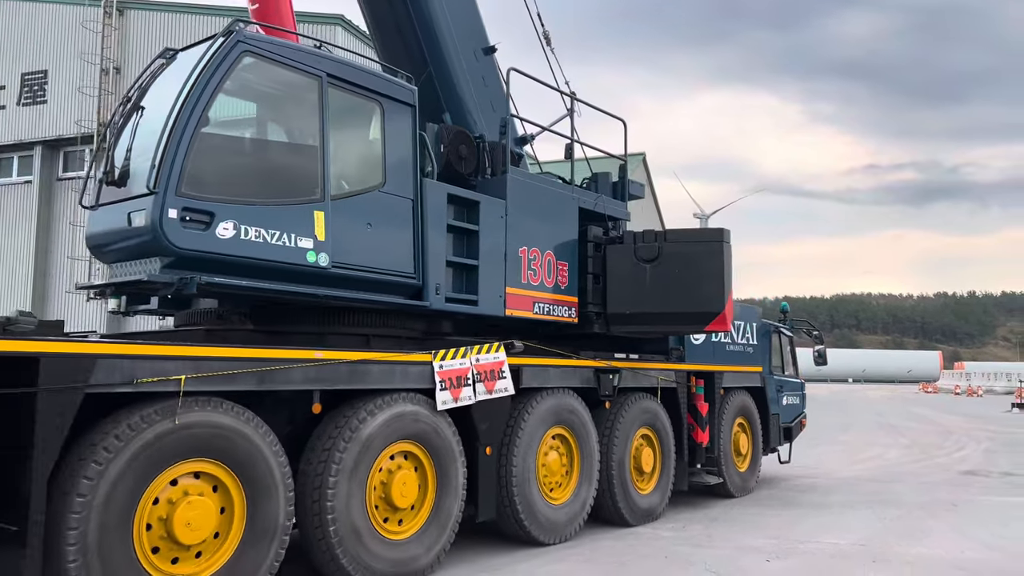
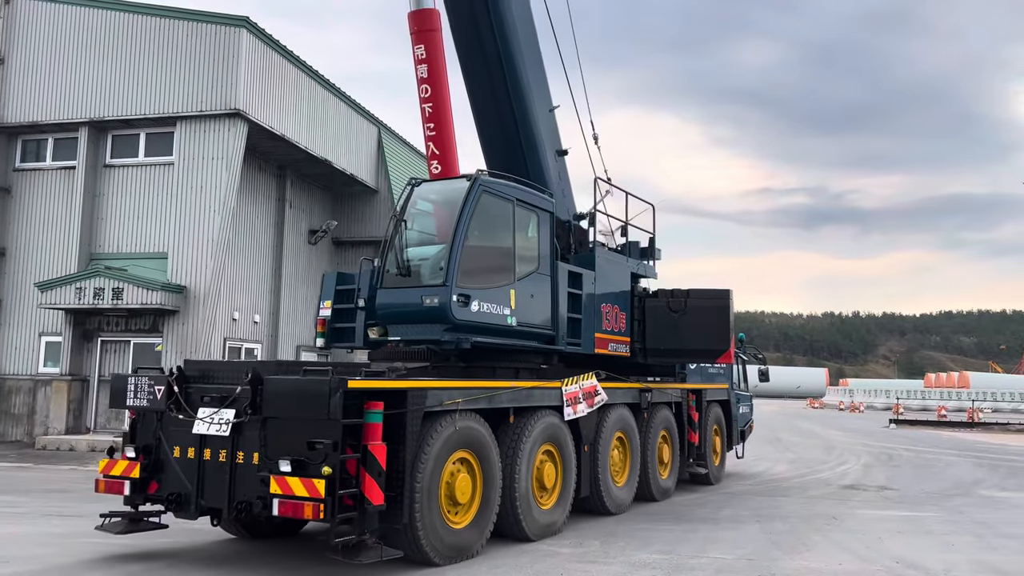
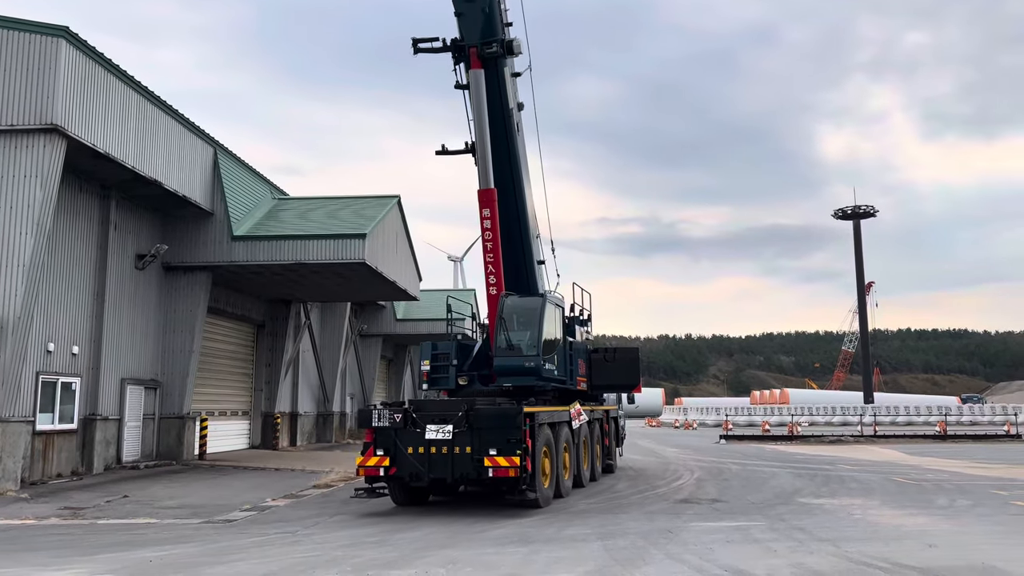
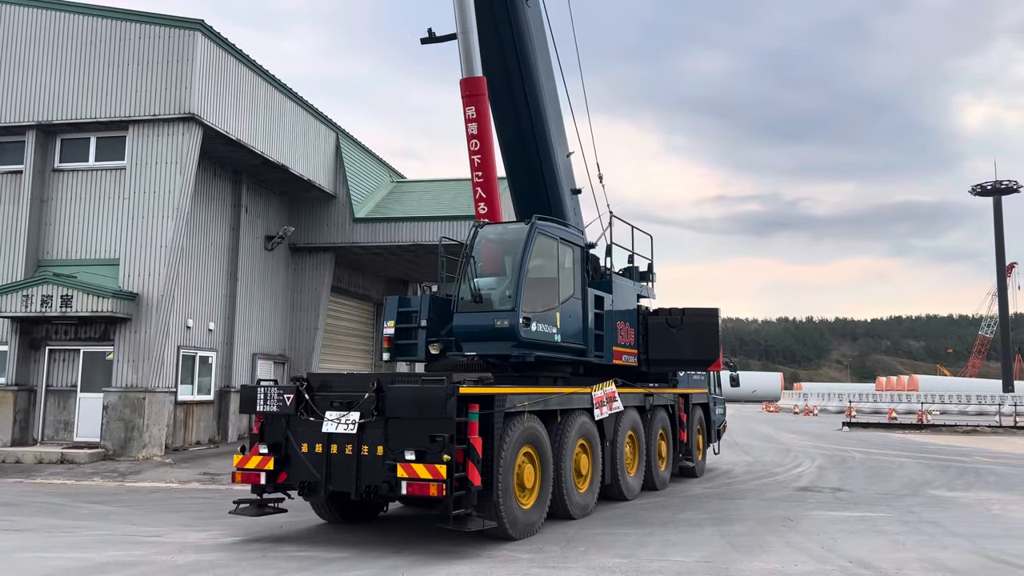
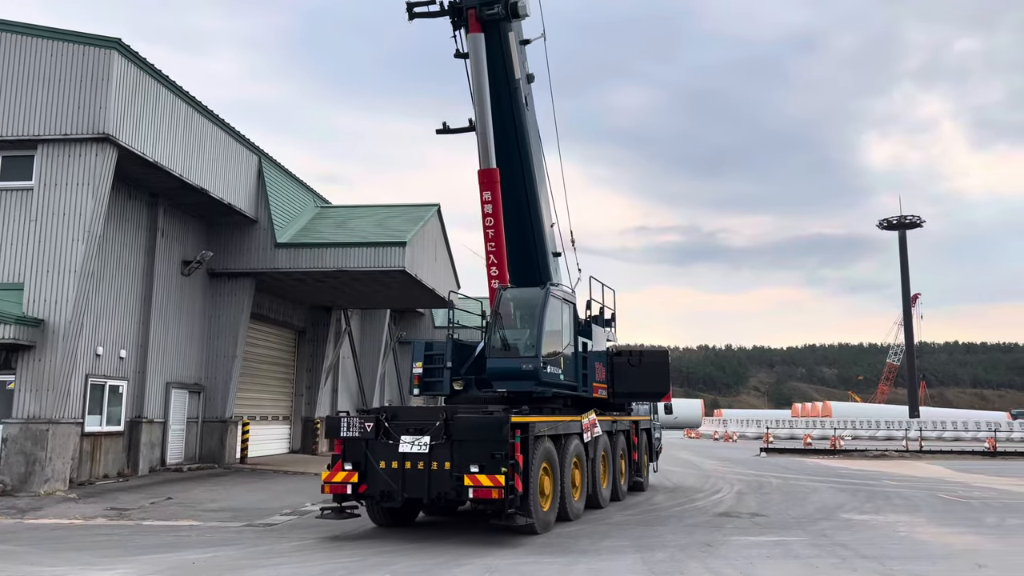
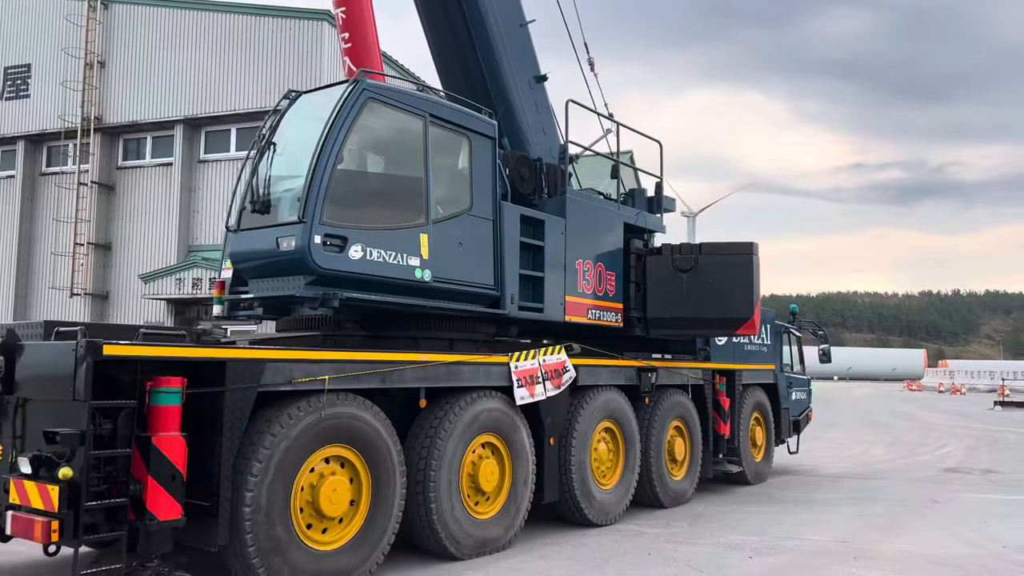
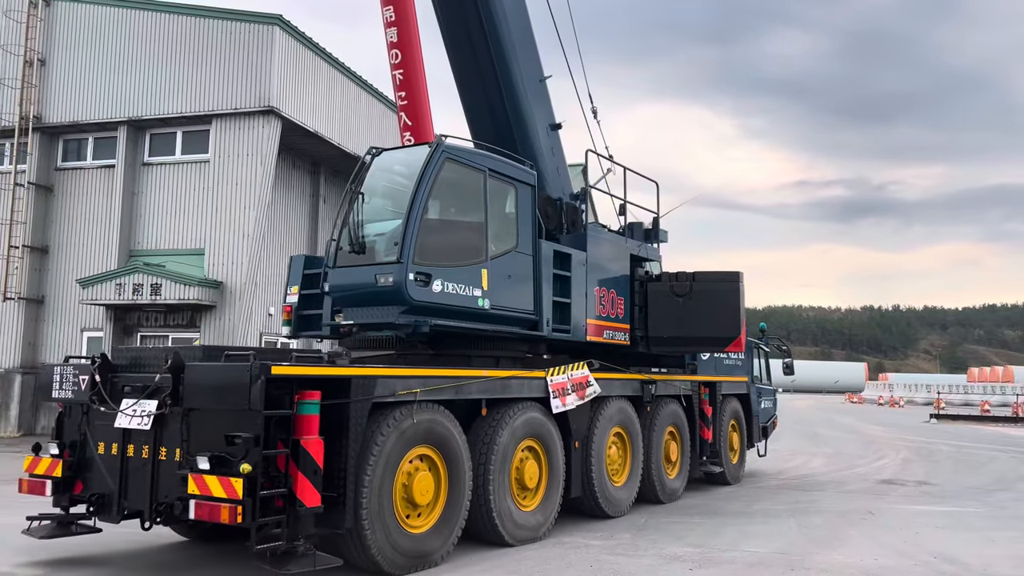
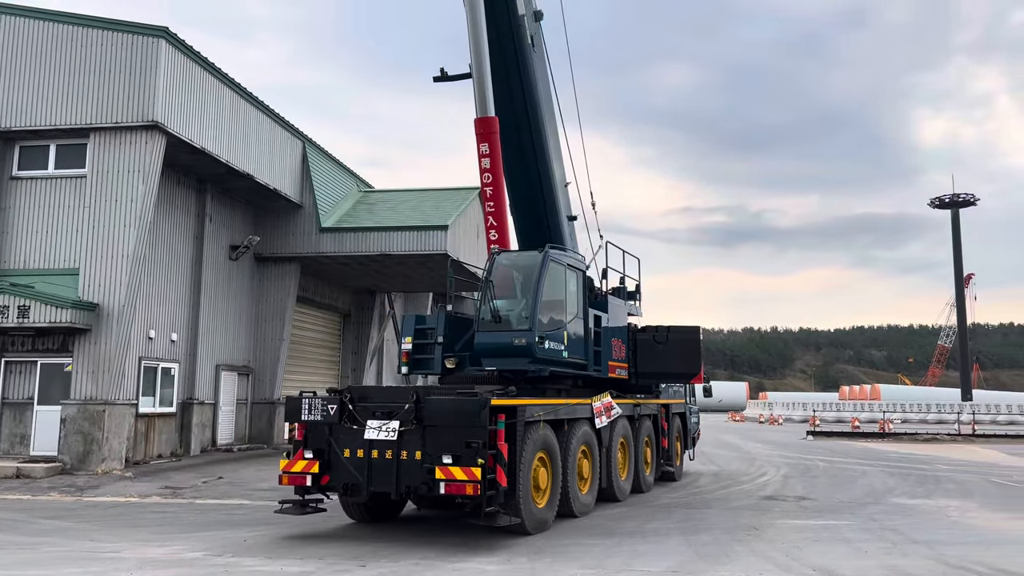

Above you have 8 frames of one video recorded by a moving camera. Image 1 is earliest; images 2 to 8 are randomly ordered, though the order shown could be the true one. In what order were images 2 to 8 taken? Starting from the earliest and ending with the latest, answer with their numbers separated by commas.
6, 7, 2, 4, 8, 5, 3
